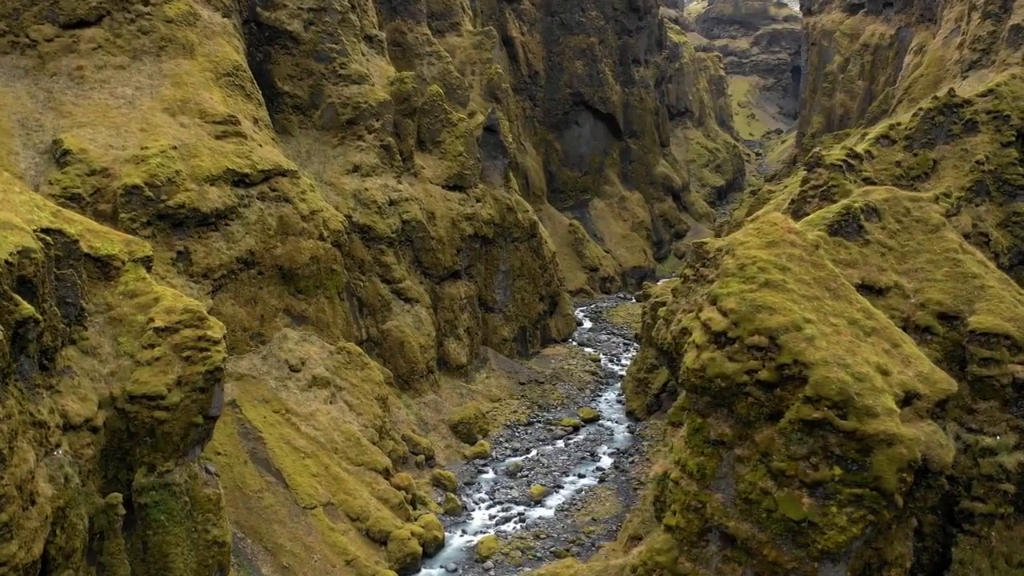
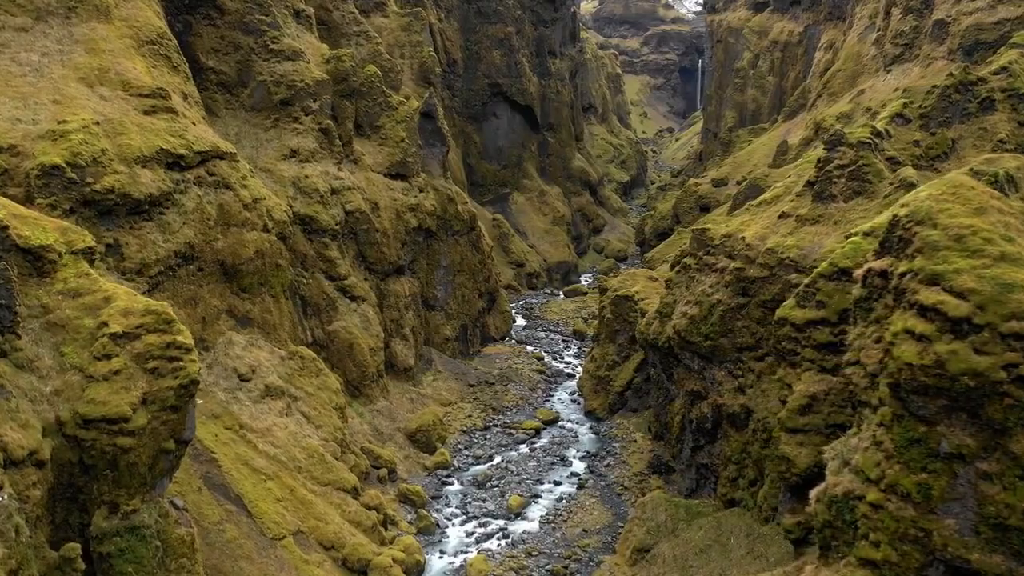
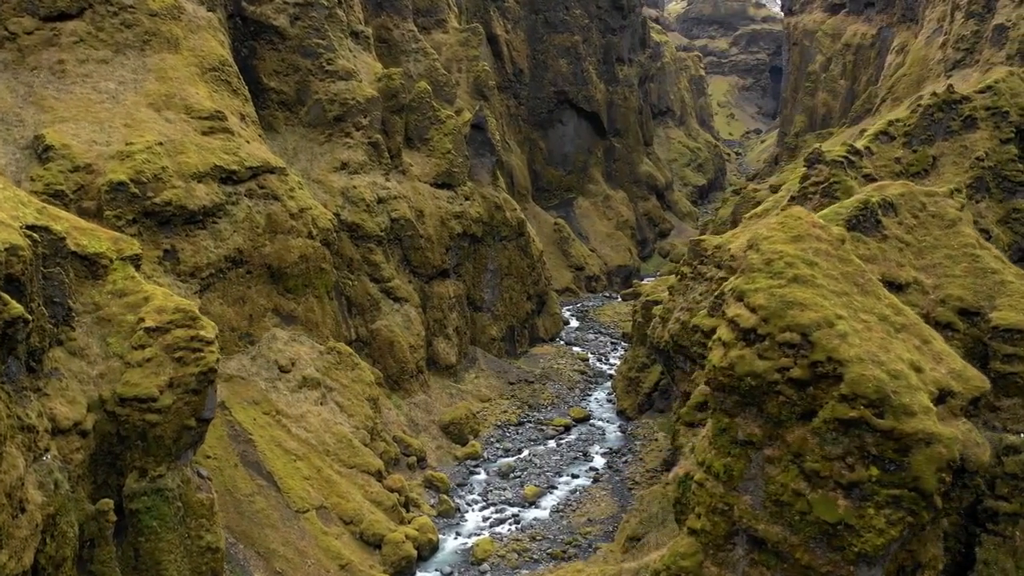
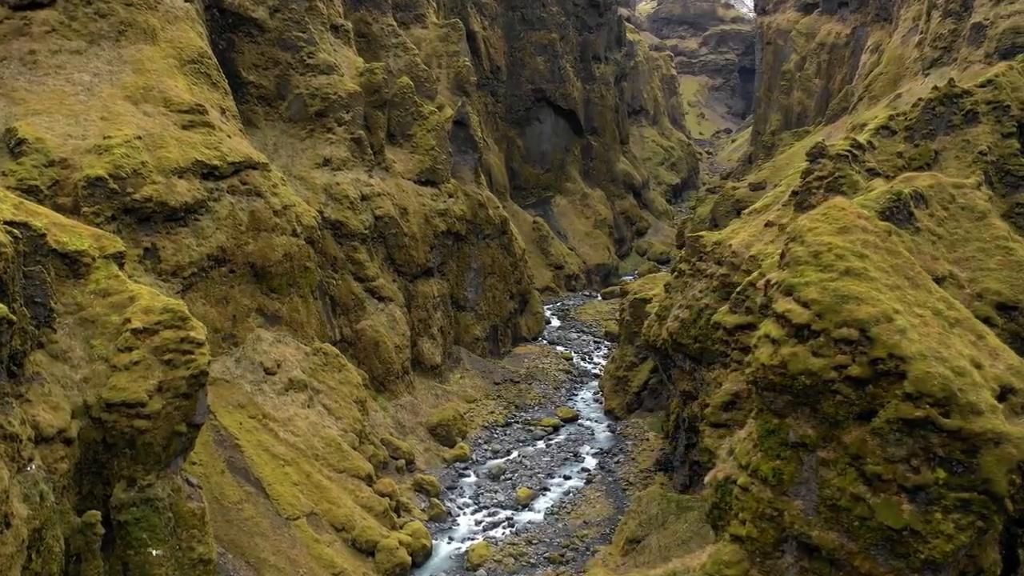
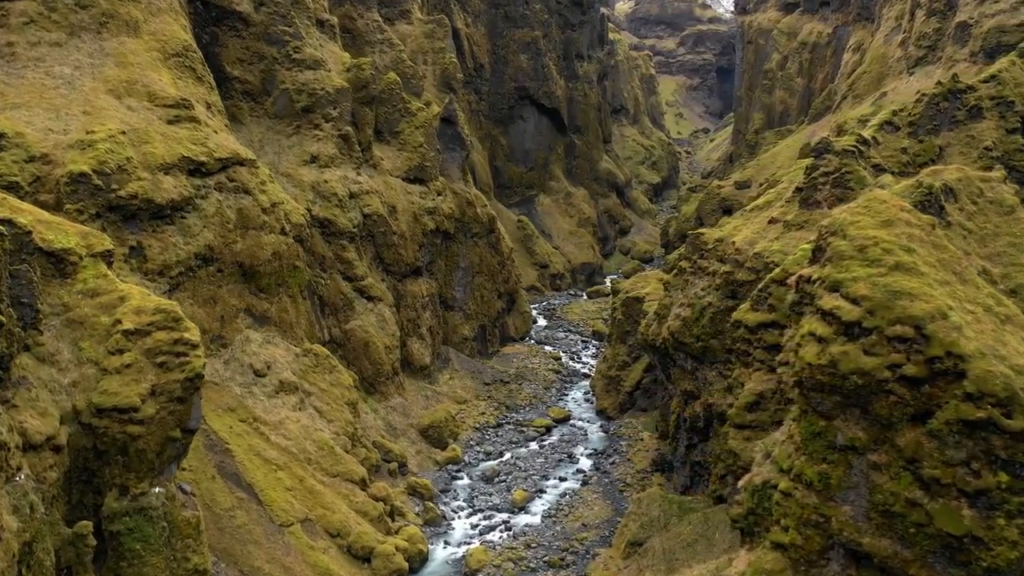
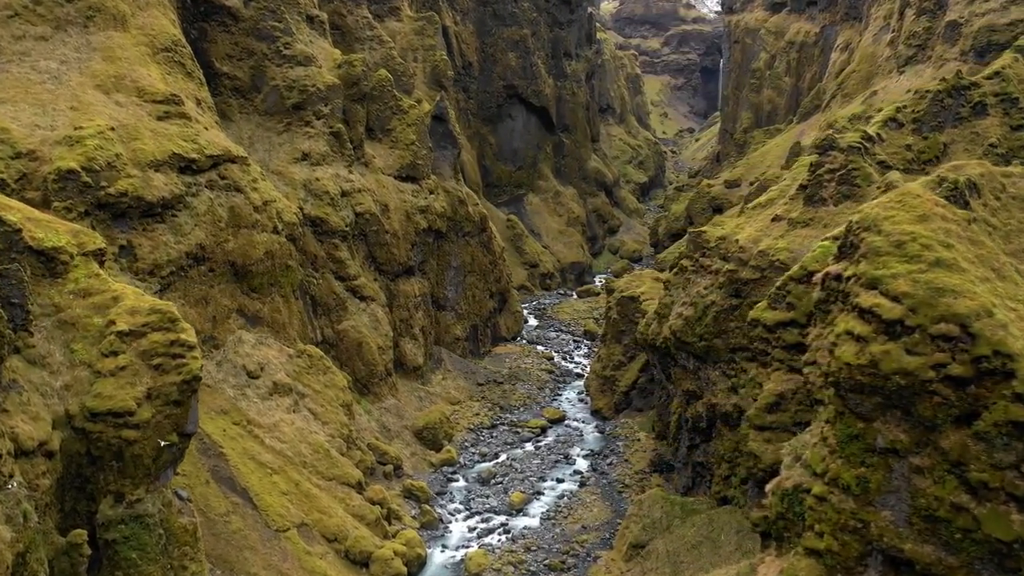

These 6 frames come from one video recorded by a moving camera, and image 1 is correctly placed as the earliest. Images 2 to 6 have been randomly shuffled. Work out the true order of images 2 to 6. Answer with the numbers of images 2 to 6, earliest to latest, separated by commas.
3, 4, 5, 6, 2
